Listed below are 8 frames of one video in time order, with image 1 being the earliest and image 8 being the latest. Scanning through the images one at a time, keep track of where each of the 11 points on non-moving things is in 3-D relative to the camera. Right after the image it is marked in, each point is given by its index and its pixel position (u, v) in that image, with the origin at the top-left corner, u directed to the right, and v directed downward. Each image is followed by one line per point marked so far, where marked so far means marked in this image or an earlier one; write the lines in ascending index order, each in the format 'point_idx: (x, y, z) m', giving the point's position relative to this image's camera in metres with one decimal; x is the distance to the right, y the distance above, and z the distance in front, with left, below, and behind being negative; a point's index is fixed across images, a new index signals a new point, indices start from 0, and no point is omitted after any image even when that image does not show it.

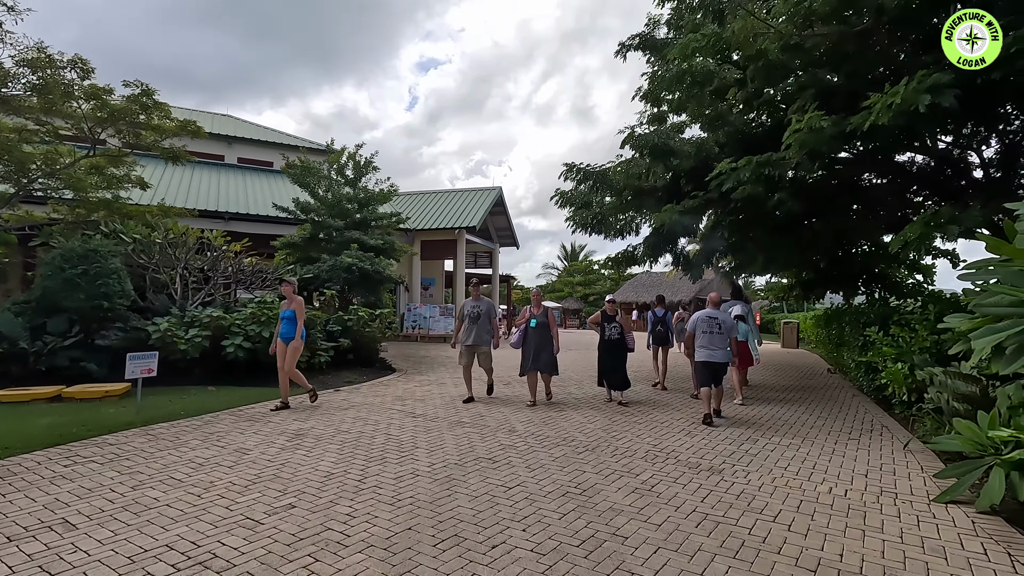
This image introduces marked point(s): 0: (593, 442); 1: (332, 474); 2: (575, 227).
0: (+1.0, -1.9, +6.4) m
1: (-1.8, -1.8, +5.3) m
2: (+1.5, +1.4, +12.6) m
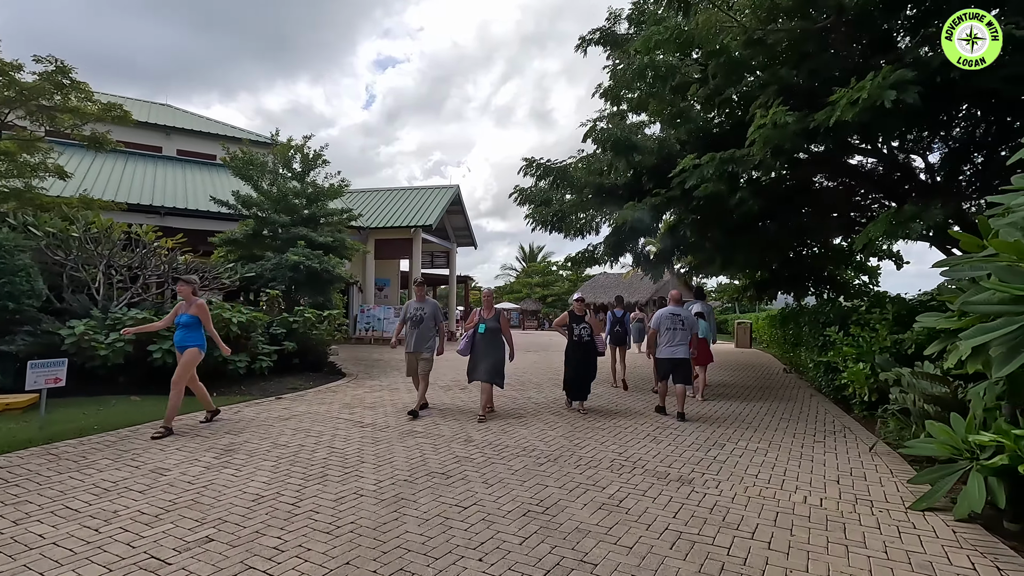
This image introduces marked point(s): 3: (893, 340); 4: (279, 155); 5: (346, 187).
0: (+0.5, -1.8, +6.0) m
1: (-2.2, -1.8, +4.6) m
2: (+0.5, +1.4, +12.2) m
3: (+5.3, -0.7, +7.5) m
4: (-6.2, +3.6, +14.2) m
5: (-4.7, +2.8, +15.0) m
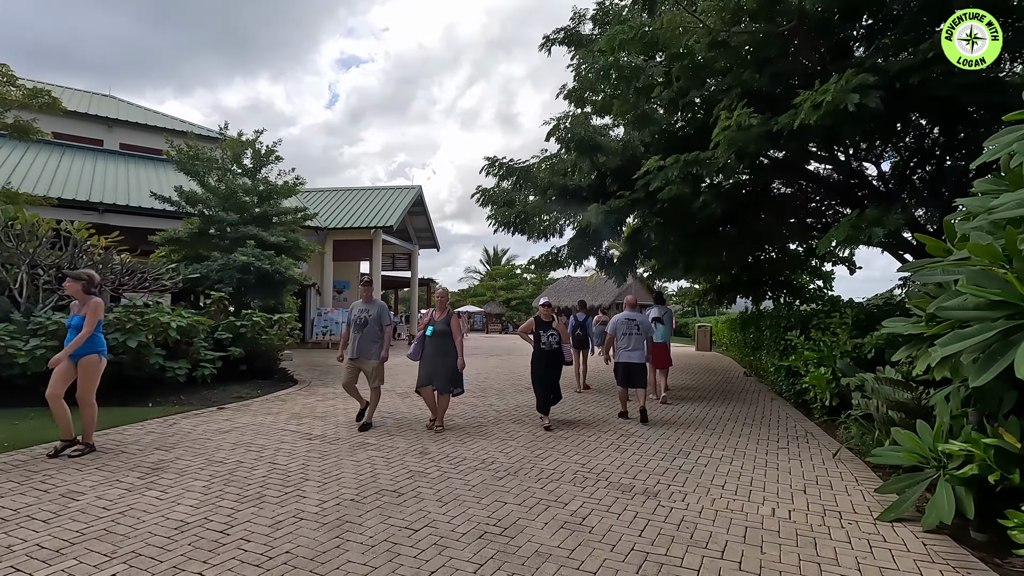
0: (0.0, -1.9, +5.7) m
1: (-2.5, -1.8, +4.2) m
2: (-0.3, +1.4, +11.9) m
3: (+4.8, -0.8, +7.5) m
4: (-7.2, +3.5, +13.5) m
5: (-5.7, +2.8, +14.4) m
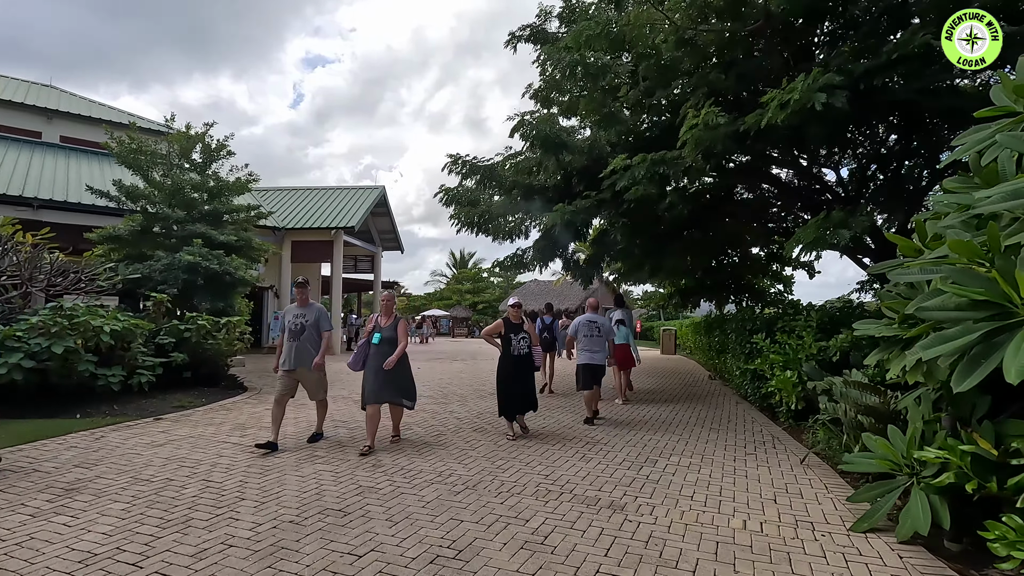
0: (-0.4, -1.9, +5.3) m
1: (-2.8, -1.8, +3.6) m
2: (-1.1, +1.3, +11.5) m
3: (+4.3, -0.8, +7.4) m
4: (-8.1, +3.5, +12.7) m
5: (-6.6, +2.7, +13.7) m
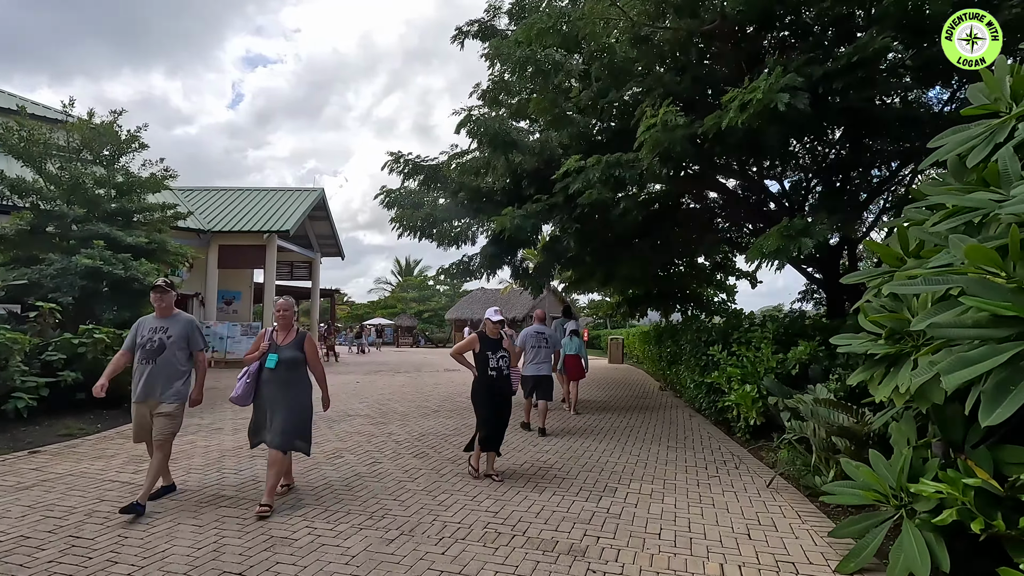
0: (-0.9, -2.0, +4.6) m
1: (-3.2, -1.9, +2.7) m
2: (-2.2, +1.1, +10.7) m
3: (+3.5, -1.0, +7.1) m
4: (-9.2, +3.3, +11.3) m
5: (-7.9, +2.5, +12.3) m
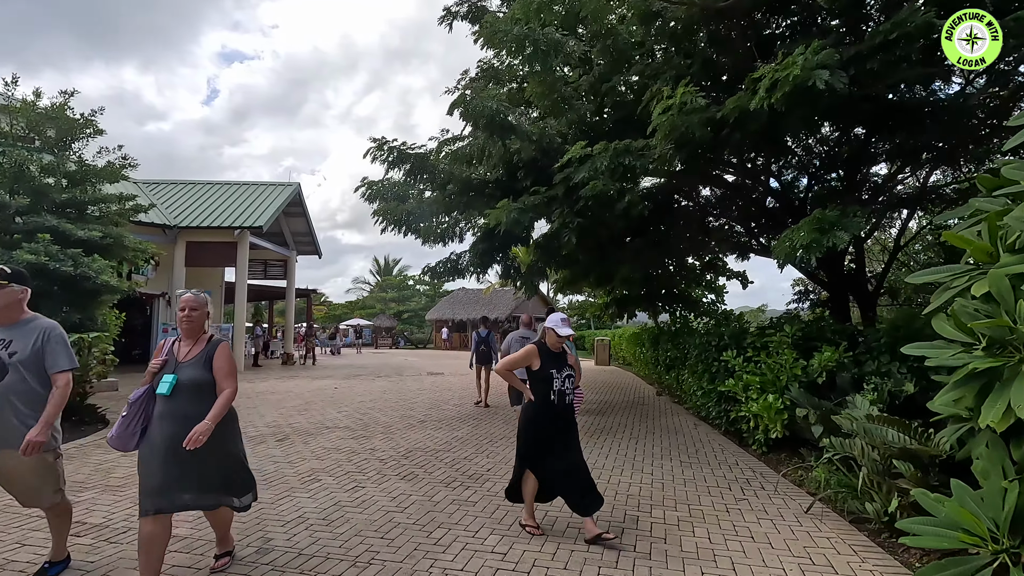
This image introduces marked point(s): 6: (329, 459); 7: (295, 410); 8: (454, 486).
0: (-0.8, -2.0, +3.8) m
1: (-3.0, -1.9, +1.8) m
2: (-2.3, +1.2, +9.9) m
3: (+3.5, -1.0, +6.5) m
4: (-9.4, +3.3, +10.2) m
5: (-8.1, +2.5, +11.3) m
6: (-2.3, -2.1, +6.6) m
7: (-4.1, -2.3, +10.1) m
8: (-0.6, -2.0, +5.6) m
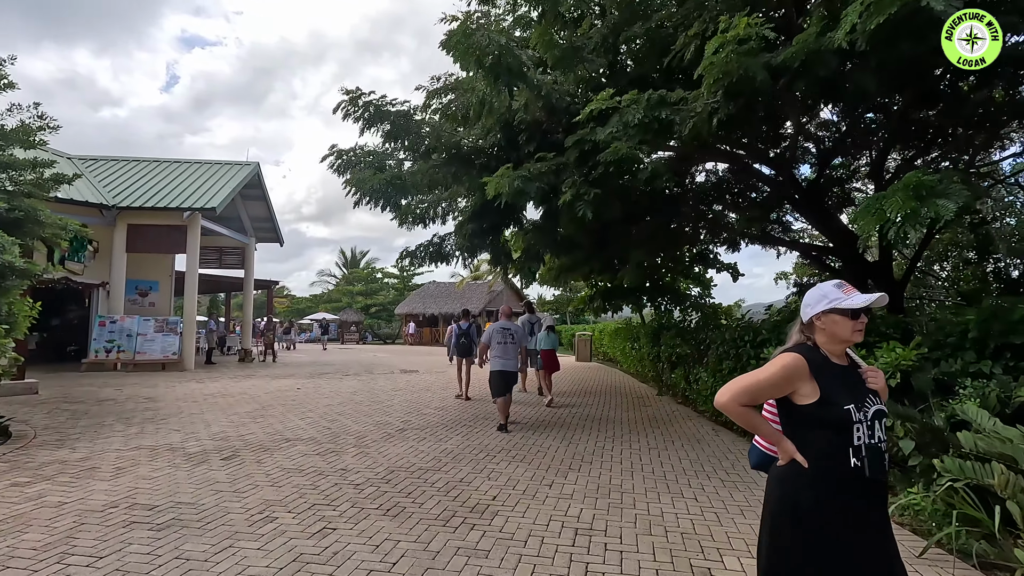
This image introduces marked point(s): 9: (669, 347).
0: (-0.5, -1.8, +2.5) m
1: (-2.6, -1.7, +0.3) m
2: (-2.4, +1.4, +8.4) m
3: (+3.6, -0.8, +5.4) m
4: (-9.5, +3.6, +8.3) m
5: (-8.2, +2.8, +9.5) m
6: (-2.2, -1.9, +5.2) m
7: (-4.2, -2.1, +8.6) m
8: (-0.4, -1.9, +4.3) m
9: (+3.2, -1.2, +10.5) m
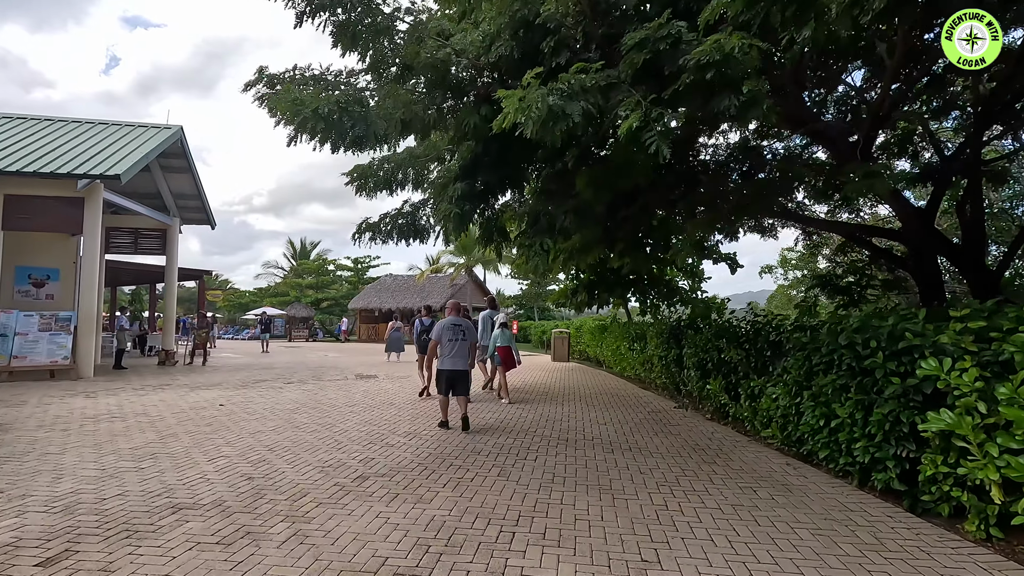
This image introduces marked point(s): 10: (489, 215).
0: (0.0, -1.7, +0.1) m
1: (-1.9, -1.6, -2.2) m
2: (-2.3, +1.6, +5.8) m
3: (+3.9, -0.7, +3.3) m
4: (-9.3, +3.8, +5.1) m
5: (-8.2, +3.1, +6.4) m
6: (-1.8, -1.7, +2.7) m
7: (-4.2, -1.9, +5.9) m
8: (0.0, -1.7, +1.9) m
9: (+3.1, -1.0, +8.4) m
10: (-0.3, +1.0, +7.4) m
